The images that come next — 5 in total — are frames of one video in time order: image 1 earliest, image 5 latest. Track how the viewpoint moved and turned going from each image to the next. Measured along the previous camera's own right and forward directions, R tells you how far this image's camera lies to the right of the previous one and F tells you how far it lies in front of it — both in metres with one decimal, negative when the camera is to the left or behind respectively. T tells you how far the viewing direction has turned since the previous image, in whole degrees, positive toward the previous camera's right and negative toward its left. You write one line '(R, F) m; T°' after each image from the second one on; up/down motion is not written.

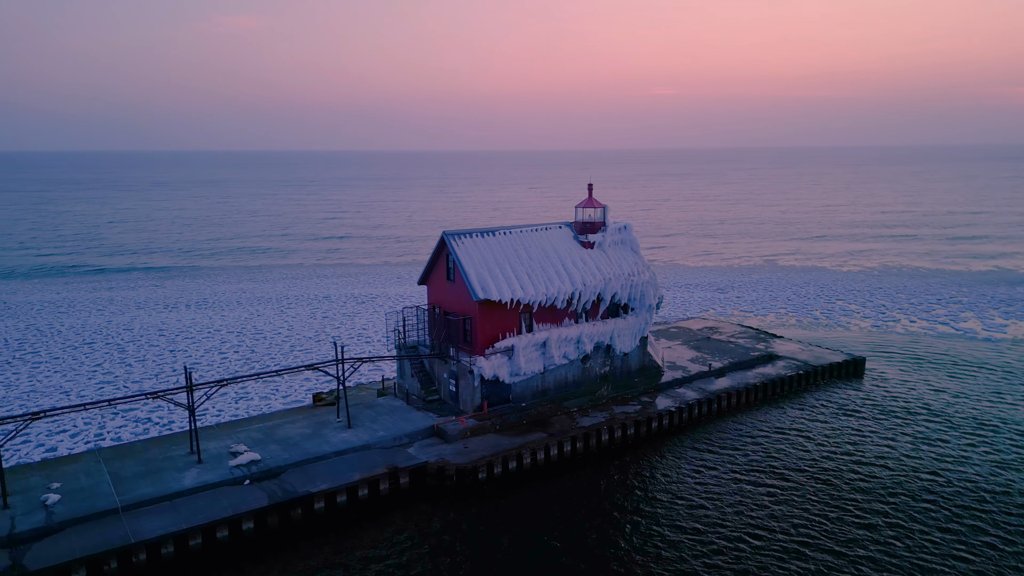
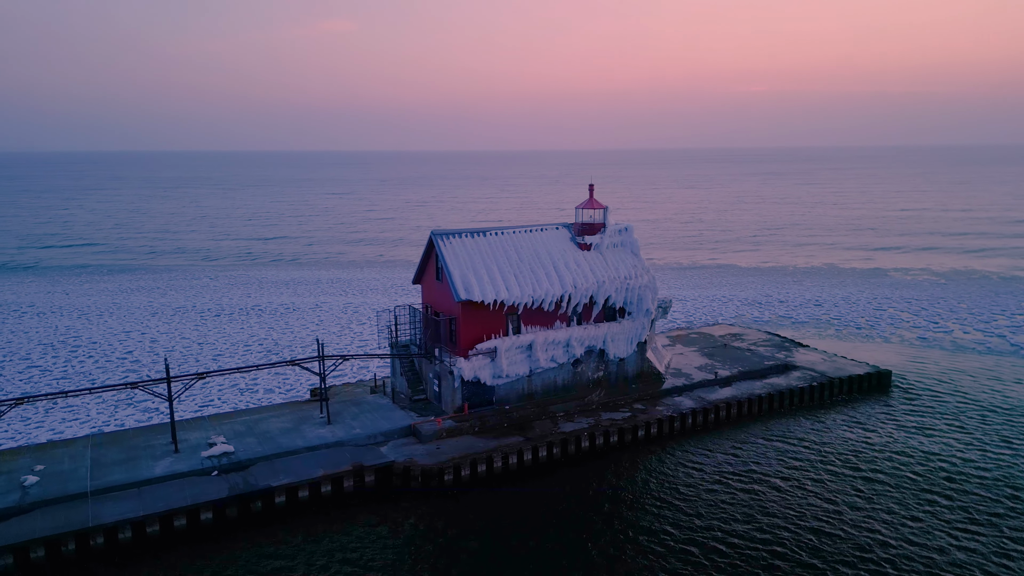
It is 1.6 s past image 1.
(+2.4, +0.4) m; -6°
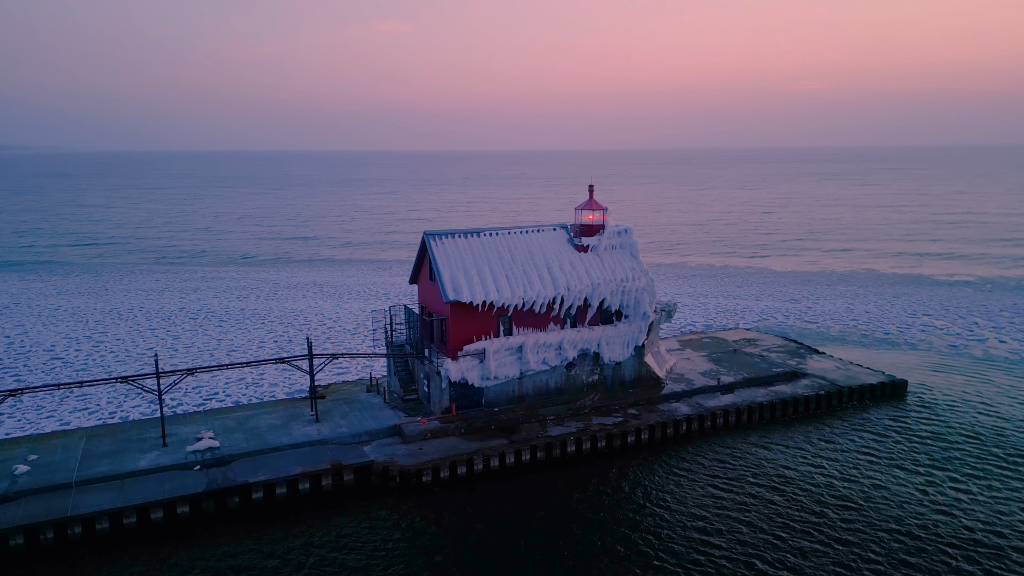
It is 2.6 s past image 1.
(+1.5, +0.2) m; -4°
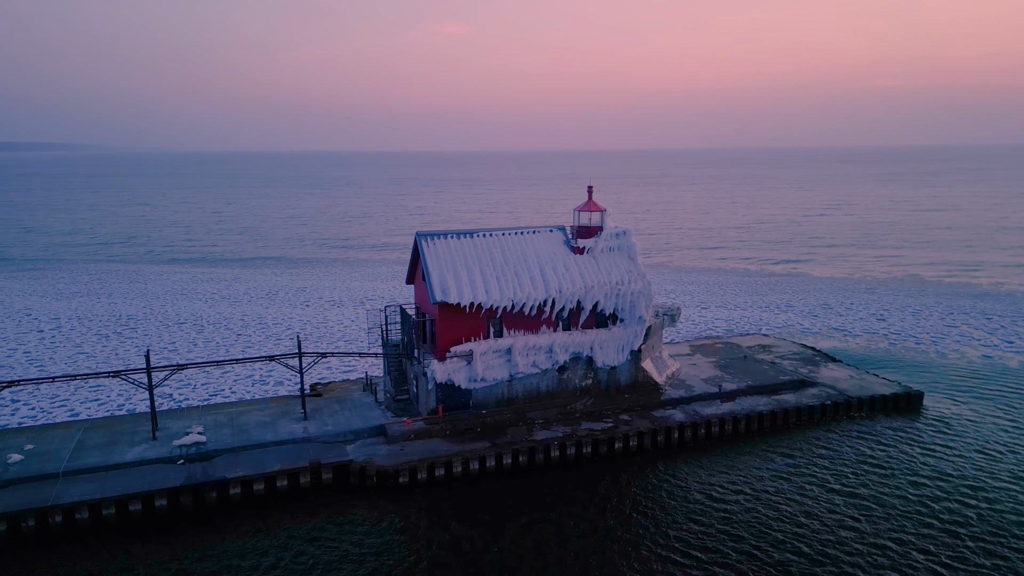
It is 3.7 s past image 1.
(+1.6, +0.2) m; -4°
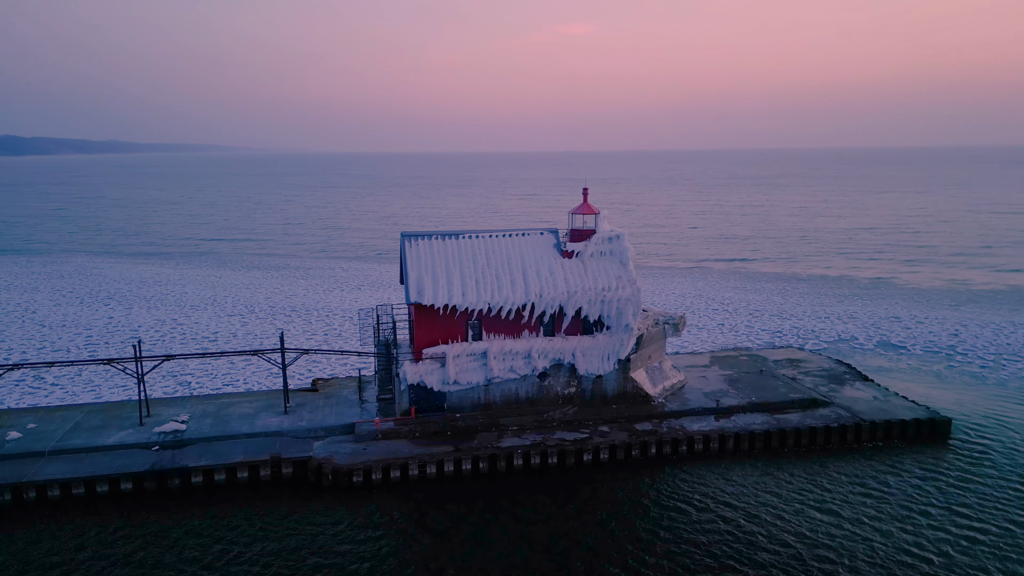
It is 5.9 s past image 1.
(+3.3, +0.5) m; -8°
